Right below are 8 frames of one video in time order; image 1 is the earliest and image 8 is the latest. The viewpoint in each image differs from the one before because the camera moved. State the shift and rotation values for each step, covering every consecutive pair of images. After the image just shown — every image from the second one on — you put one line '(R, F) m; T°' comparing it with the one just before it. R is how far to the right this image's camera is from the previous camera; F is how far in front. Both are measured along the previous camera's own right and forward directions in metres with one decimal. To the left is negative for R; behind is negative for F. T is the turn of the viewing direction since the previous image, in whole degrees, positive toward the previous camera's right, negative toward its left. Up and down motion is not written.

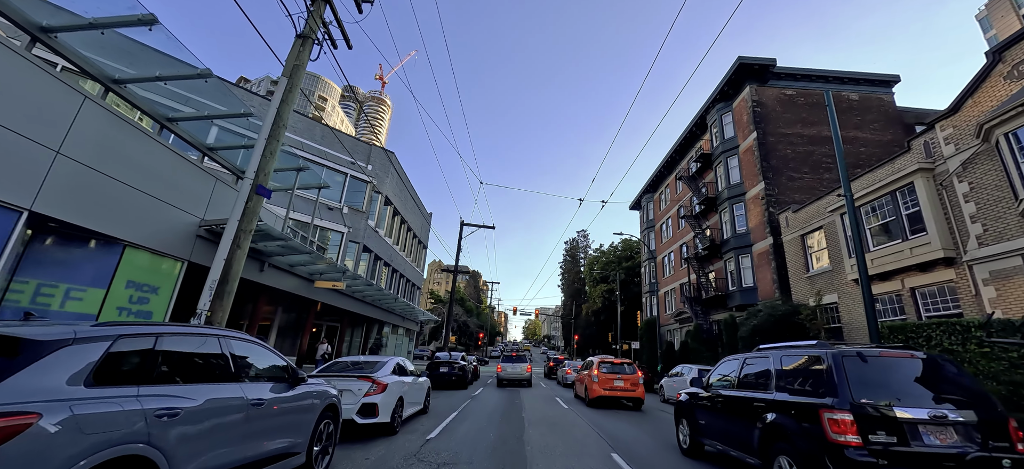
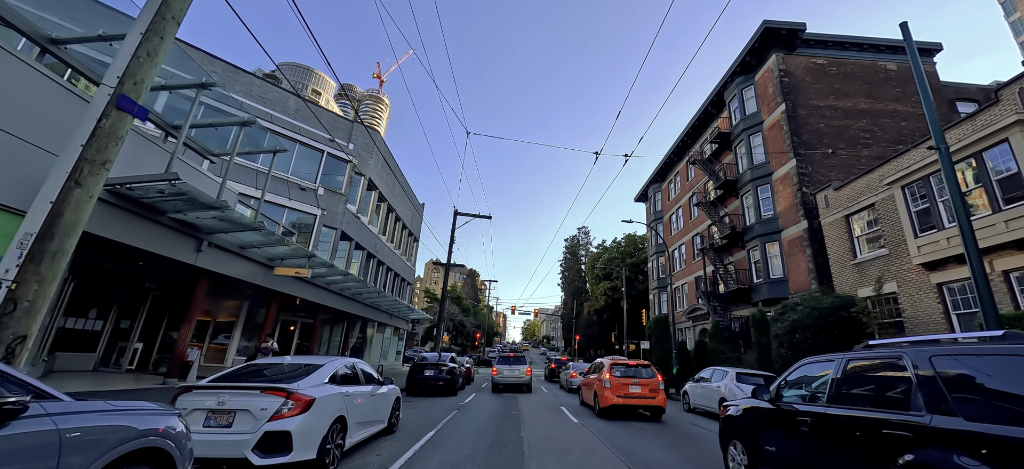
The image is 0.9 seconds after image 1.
(+0.1, +2.4) m; 0°
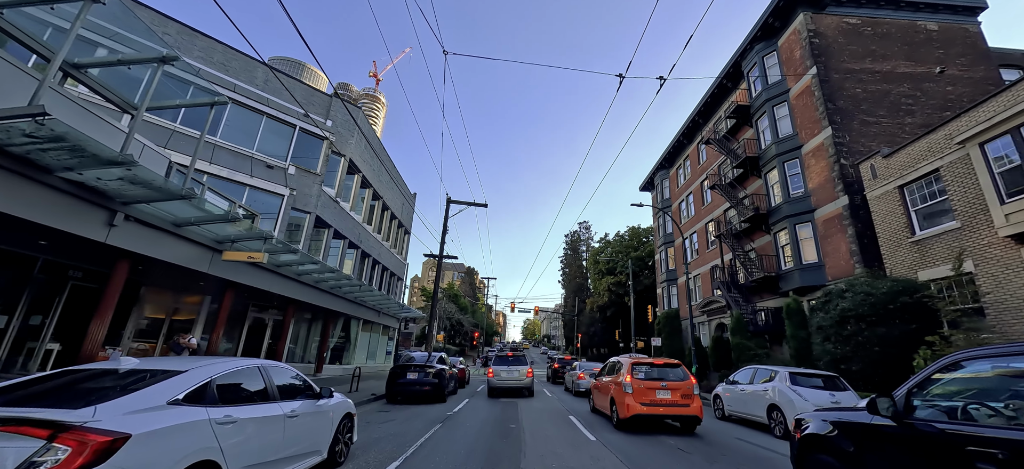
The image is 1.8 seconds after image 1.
(+0.1, +2.2) m; 0°
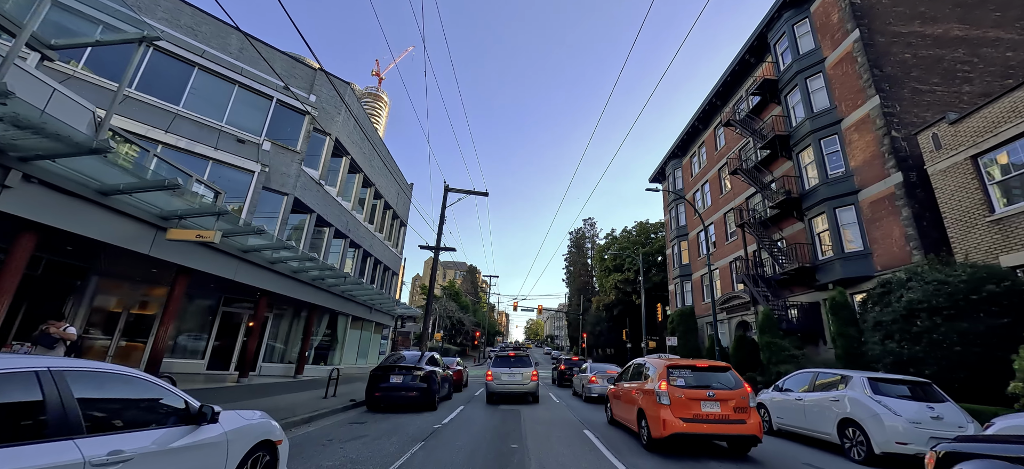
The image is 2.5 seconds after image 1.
(0.0, +1.8) m; 0°
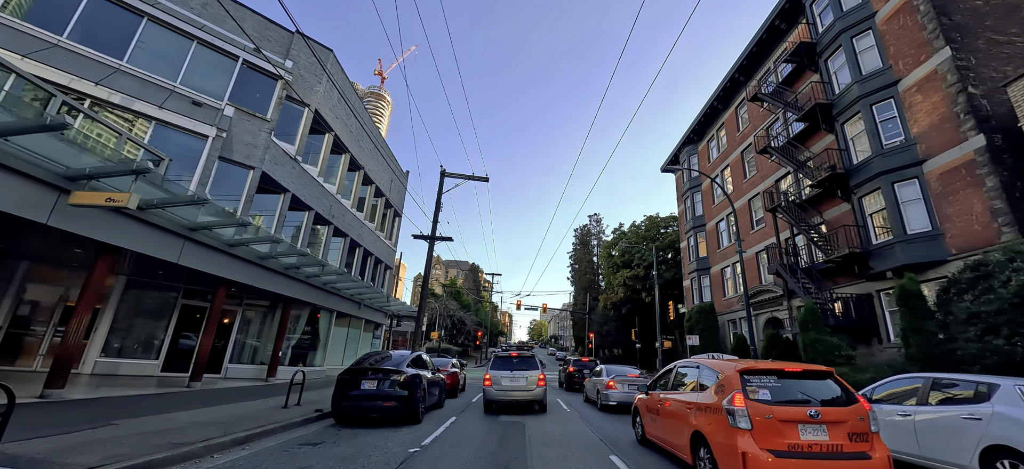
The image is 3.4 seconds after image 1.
(0.0, +2.1) m; 0°
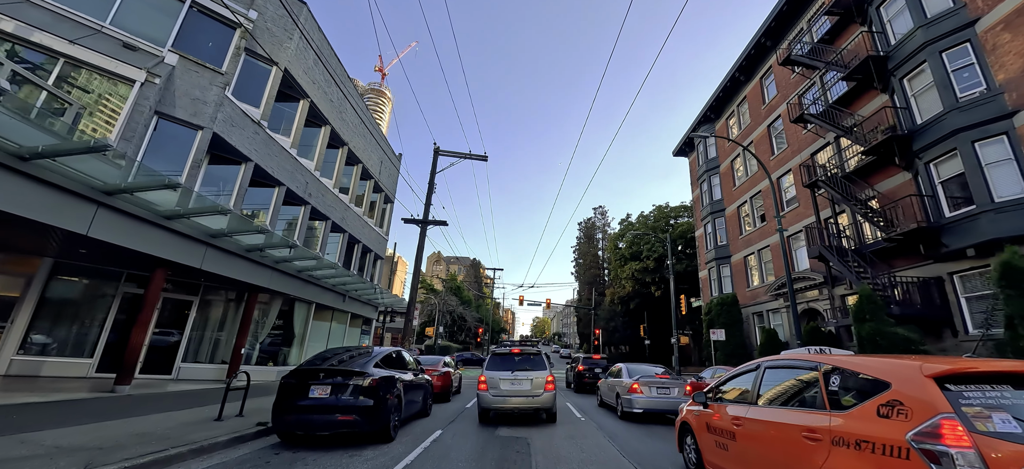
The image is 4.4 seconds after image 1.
(0.0, +2.1) m; 0°
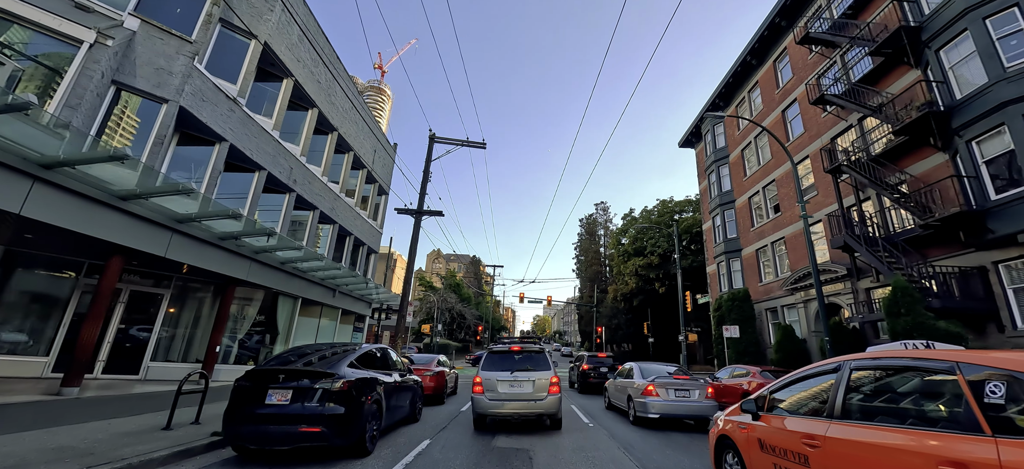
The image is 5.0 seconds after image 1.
(0.0, +1.0) m; 0°
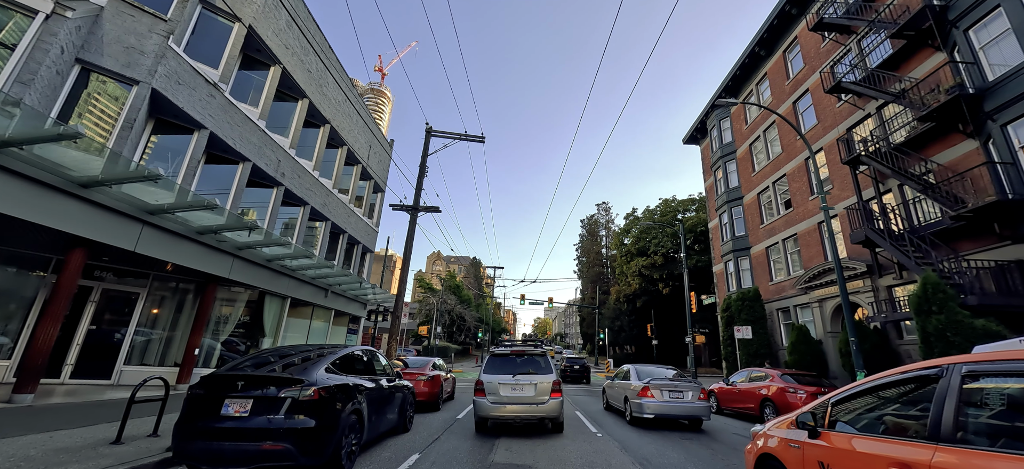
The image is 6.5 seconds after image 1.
(0.0, +0.7) m; 0°
